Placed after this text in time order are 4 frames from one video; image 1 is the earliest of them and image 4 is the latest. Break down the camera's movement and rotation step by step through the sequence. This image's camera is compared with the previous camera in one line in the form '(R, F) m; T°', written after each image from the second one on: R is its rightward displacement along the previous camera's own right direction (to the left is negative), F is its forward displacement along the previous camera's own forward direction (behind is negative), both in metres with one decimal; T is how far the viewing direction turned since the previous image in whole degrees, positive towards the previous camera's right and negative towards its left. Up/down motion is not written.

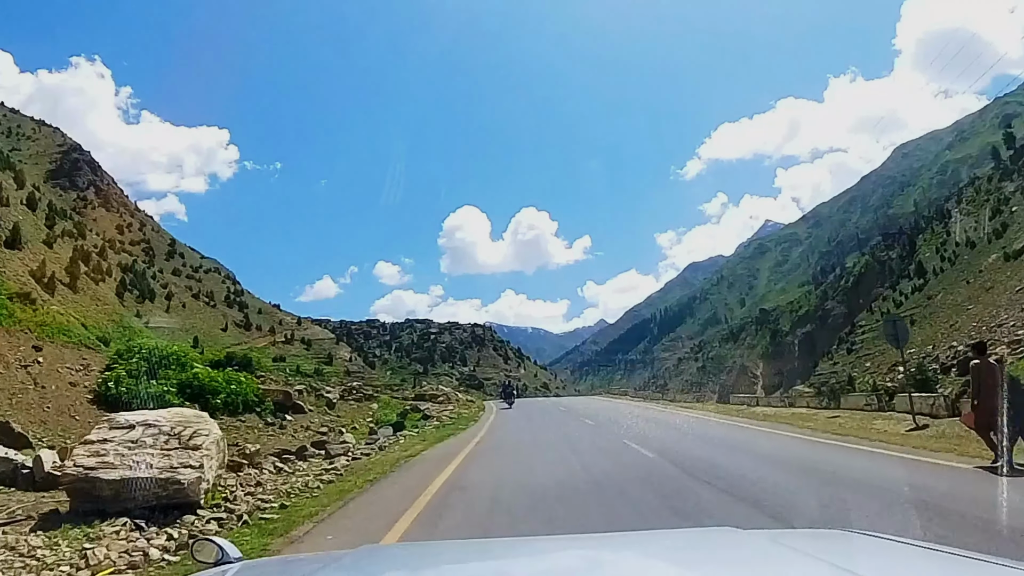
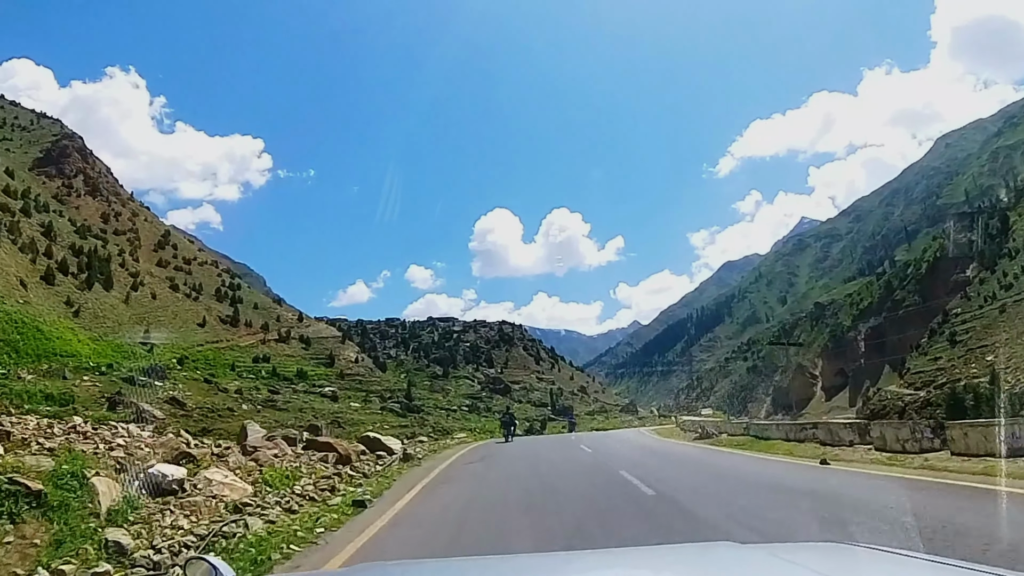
(+0.1, +9.6) m; -2°
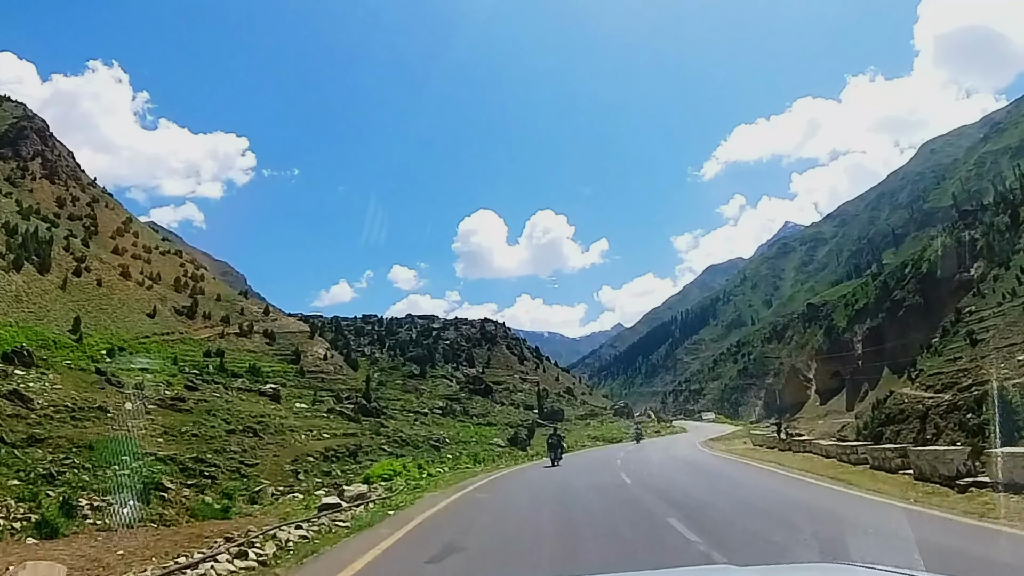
(0.0, +4.3) m; +1°
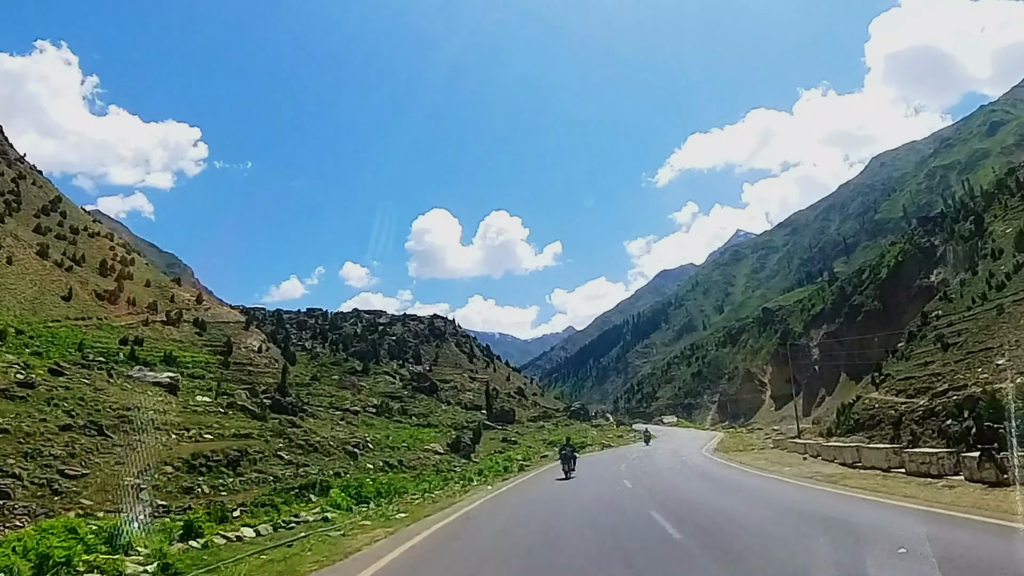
(0.0, +3.1) m; +3°
